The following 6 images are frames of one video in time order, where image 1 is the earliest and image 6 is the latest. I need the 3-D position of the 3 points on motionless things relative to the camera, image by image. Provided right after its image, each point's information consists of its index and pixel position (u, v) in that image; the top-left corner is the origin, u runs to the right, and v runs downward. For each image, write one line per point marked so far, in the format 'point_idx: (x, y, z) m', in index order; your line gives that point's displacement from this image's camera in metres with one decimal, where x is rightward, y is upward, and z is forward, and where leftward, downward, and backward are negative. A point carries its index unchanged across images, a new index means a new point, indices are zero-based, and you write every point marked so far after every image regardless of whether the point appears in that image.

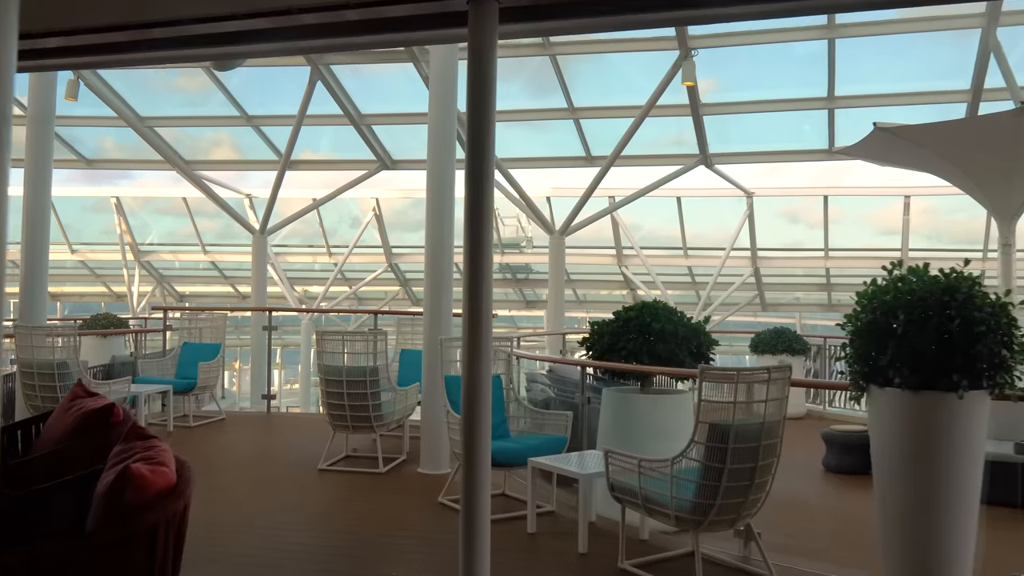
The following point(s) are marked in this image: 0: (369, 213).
0: (-2.0, +1.1, +15.5) m
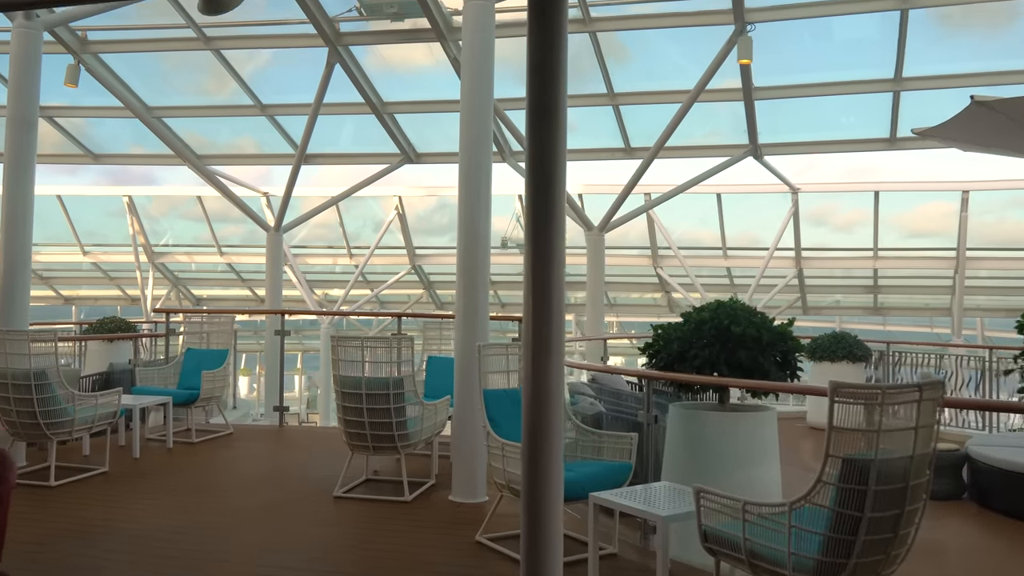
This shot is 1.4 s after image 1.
0: (-1.6, +1.0, +14.8) m
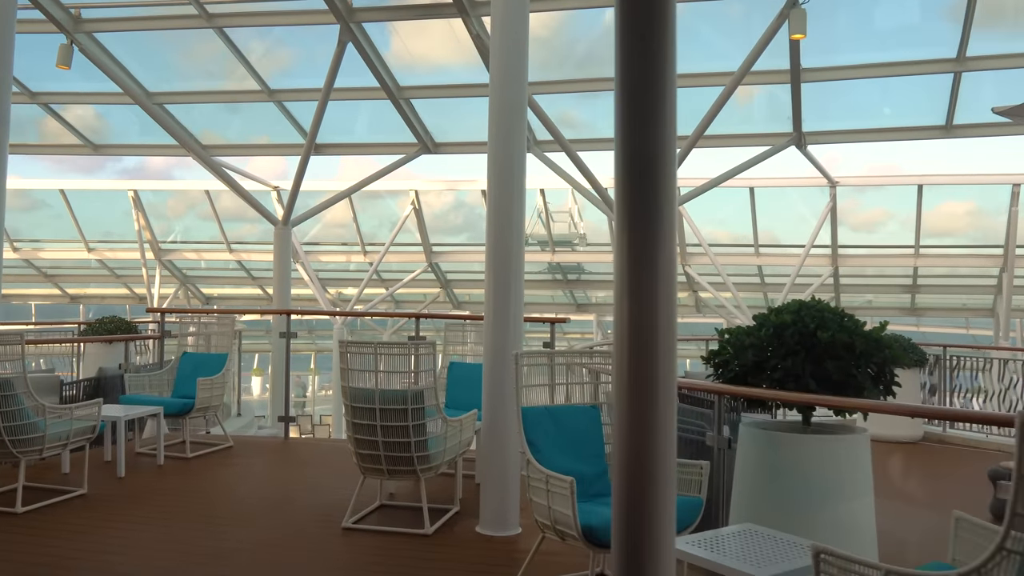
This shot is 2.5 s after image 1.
0: (-1.3, +1.0, +14.1) m
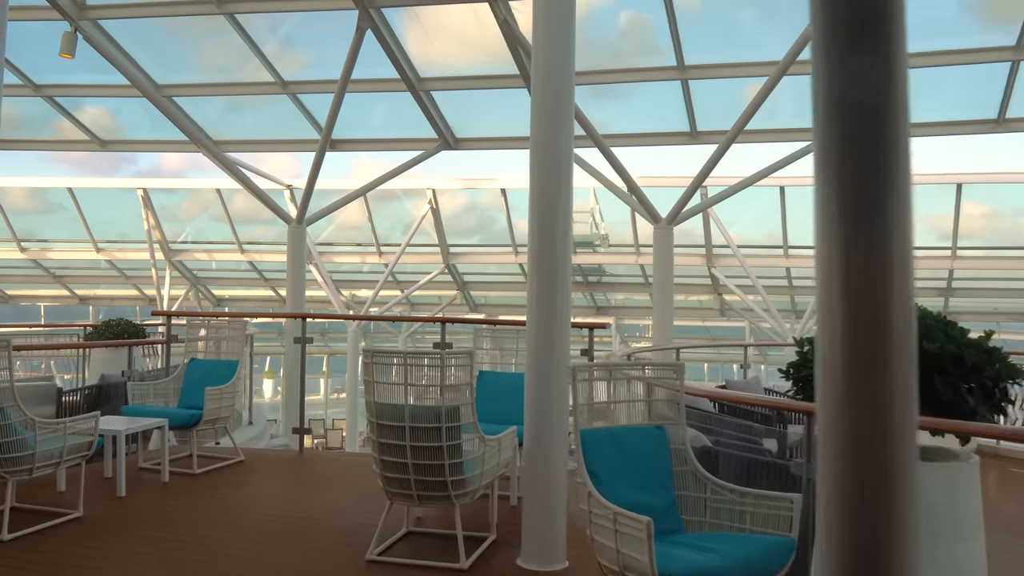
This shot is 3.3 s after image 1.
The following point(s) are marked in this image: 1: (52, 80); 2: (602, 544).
0: (-1.1, +1.0, +13.7) m
1: (-4.1, +1.9, +9.7) m
2: (+0.2, -0.6, +2.5) m
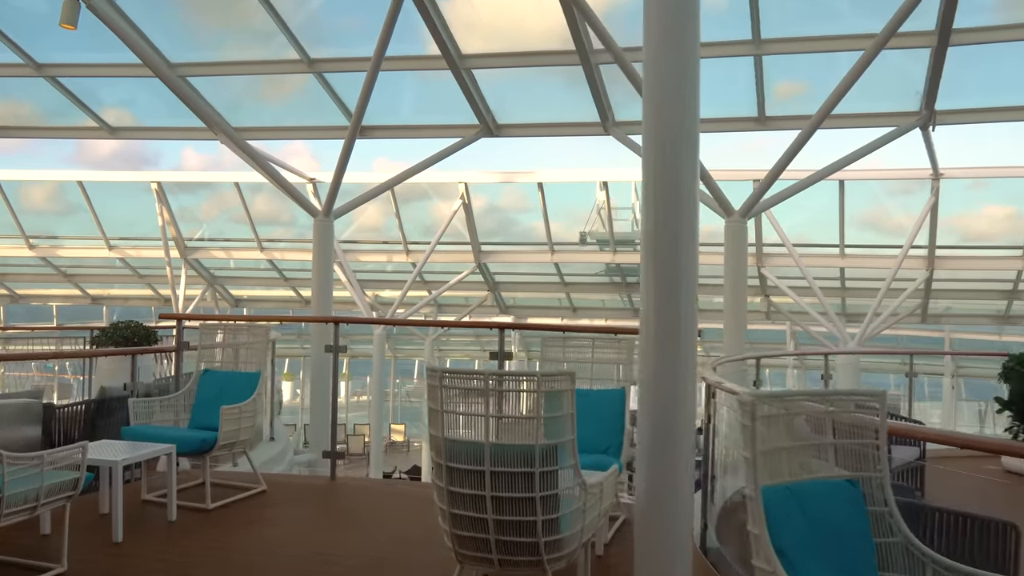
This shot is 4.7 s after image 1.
0: (-0.7, +1.0, +12.9) m
1: (-3.7, +1.9, +9.0) m
2: (+0.5, -0.6, +1.7) m
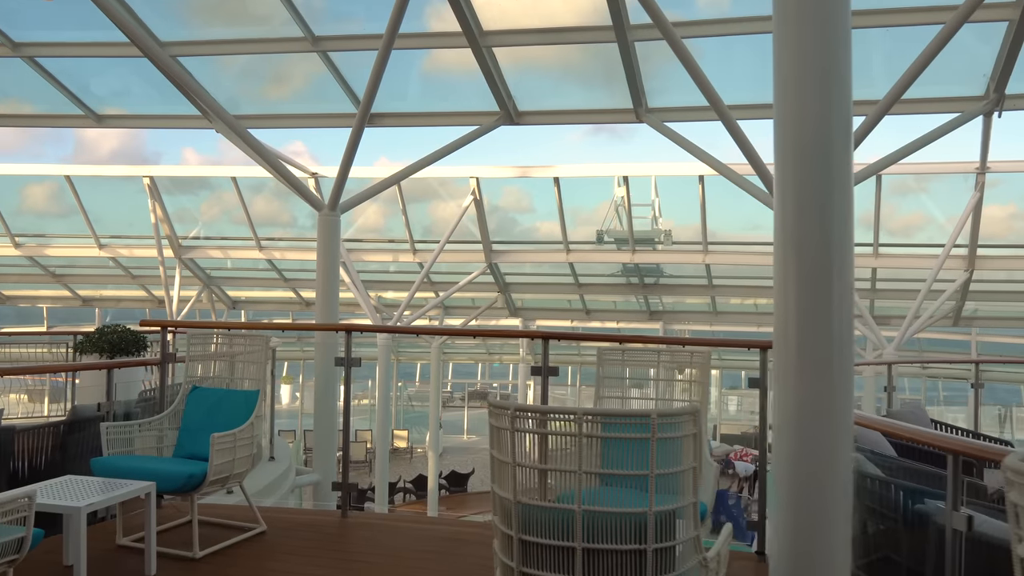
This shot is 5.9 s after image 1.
0: (-0.5, +1.0, +12.2) m
1: (-3.6, +1.9, +8.2) m
2: (+0.6, -0.6, +1.0) m
